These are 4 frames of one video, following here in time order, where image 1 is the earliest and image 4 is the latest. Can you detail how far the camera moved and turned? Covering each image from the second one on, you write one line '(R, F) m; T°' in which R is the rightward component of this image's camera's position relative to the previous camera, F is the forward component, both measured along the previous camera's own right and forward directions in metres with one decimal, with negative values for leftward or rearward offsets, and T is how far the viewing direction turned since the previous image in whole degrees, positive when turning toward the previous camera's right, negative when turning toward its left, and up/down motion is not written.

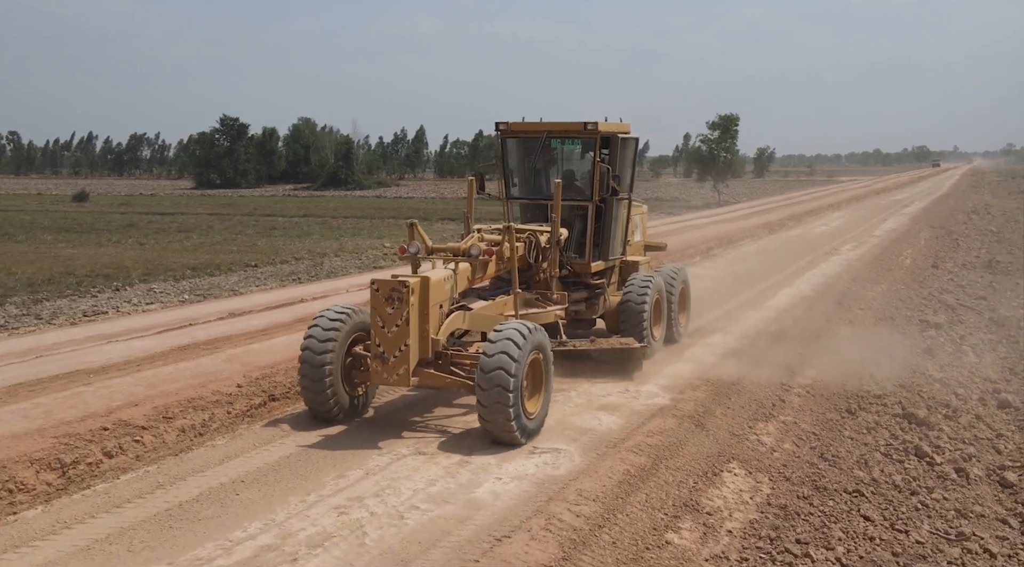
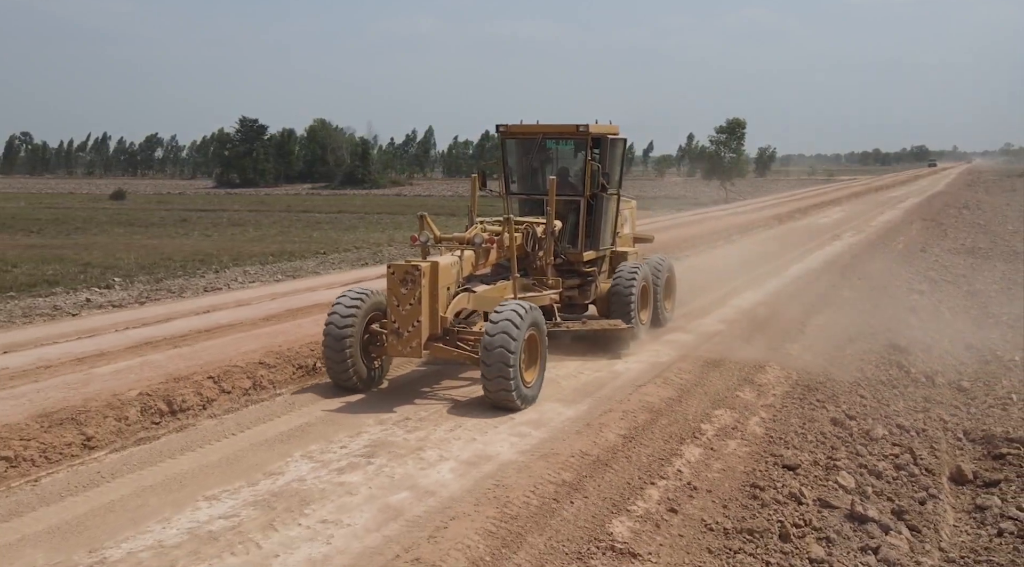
(-1.3, -3.4) m; 0°
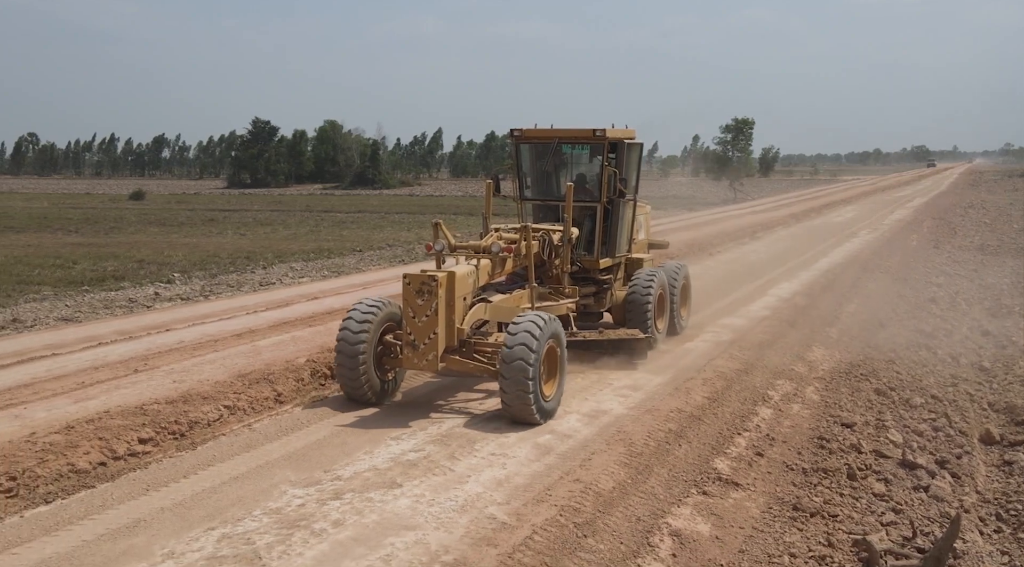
(-1.0, -1.3) m; 0°
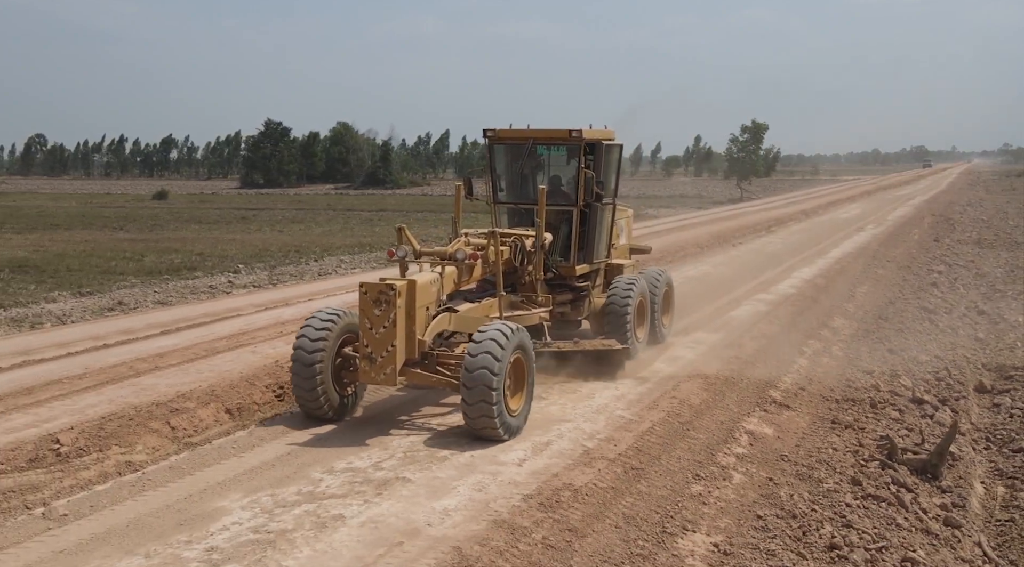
(-1.1, -2.1) m; 0°
